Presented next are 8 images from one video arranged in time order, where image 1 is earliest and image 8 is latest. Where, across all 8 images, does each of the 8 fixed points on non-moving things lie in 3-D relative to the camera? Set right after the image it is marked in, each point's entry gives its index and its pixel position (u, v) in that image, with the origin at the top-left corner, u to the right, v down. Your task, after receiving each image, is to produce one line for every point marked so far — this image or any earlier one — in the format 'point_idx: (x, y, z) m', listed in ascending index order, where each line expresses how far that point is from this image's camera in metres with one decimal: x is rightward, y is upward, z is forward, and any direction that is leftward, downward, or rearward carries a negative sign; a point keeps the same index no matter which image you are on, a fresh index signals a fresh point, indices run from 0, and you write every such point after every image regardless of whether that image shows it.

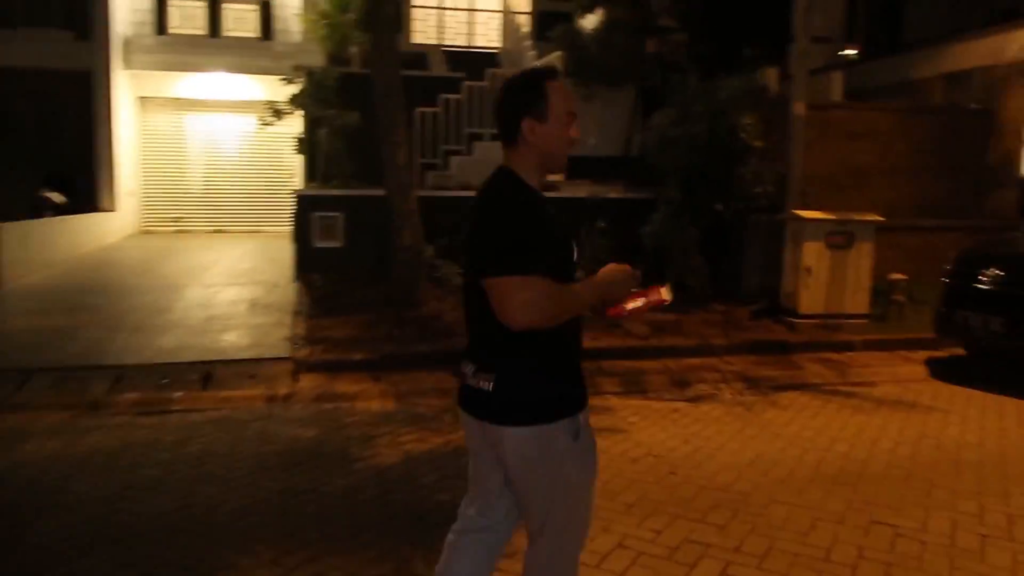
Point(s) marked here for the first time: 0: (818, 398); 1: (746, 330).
0: (+2.8, -1.0, +7.1) m
1: (+2.7, -0.5, +9.1) m
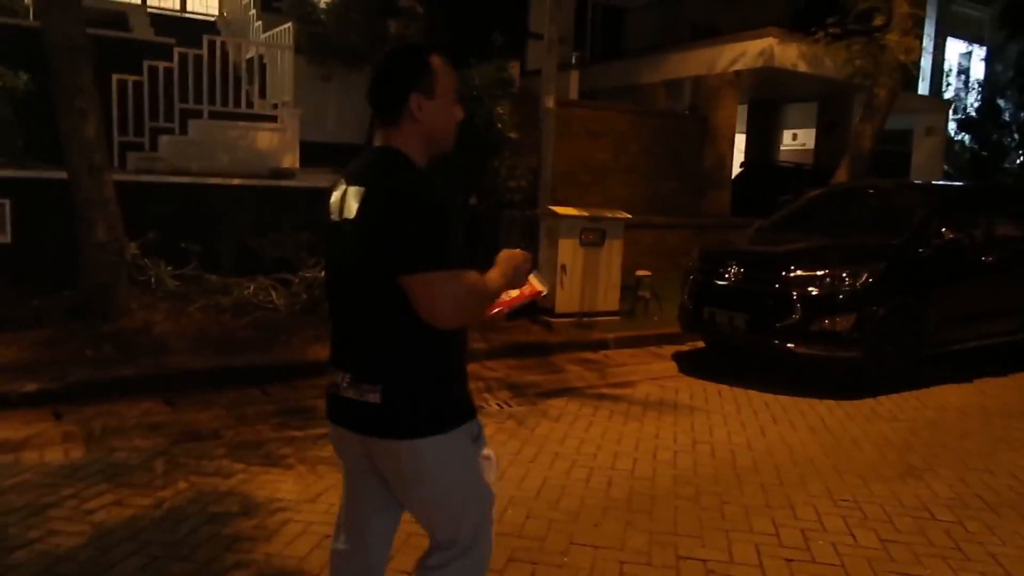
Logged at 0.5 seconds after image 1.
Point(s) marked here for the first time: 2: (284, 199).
0: (+0.7, -1.0, +6.7) m
1: (-0.1, -0.5, +8.6) m
2: (-2.7, +1.1, +9.4) m
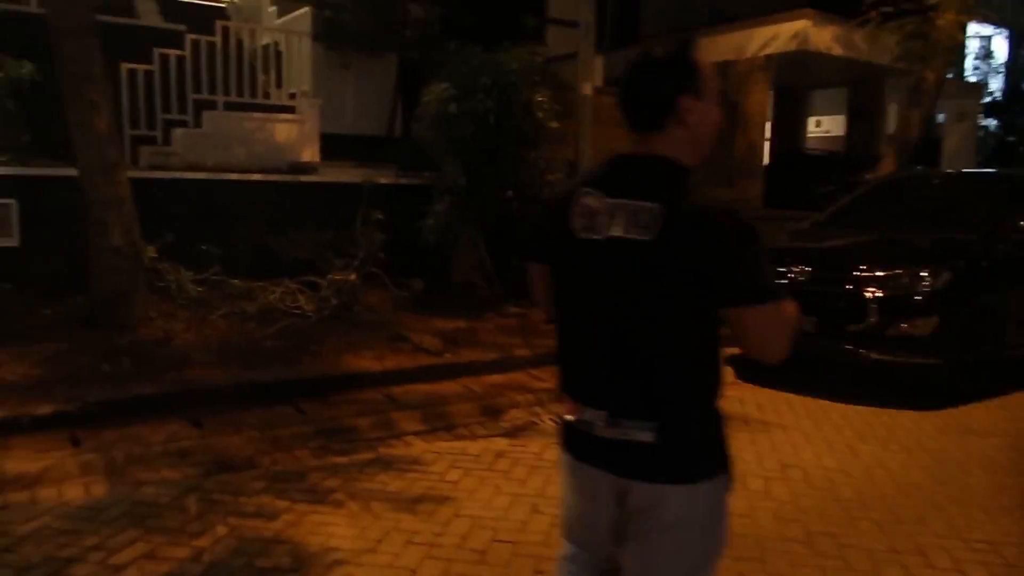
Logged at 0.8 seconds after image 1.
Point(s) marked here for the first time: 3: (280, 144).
0: (+1.1, -1.1, +6.2) m
1: (+0.3, -0.5, +8.1) m
2: (-2.3, +1.0, +8.8) m
3: (-2.7, +1.7, +9.3) m
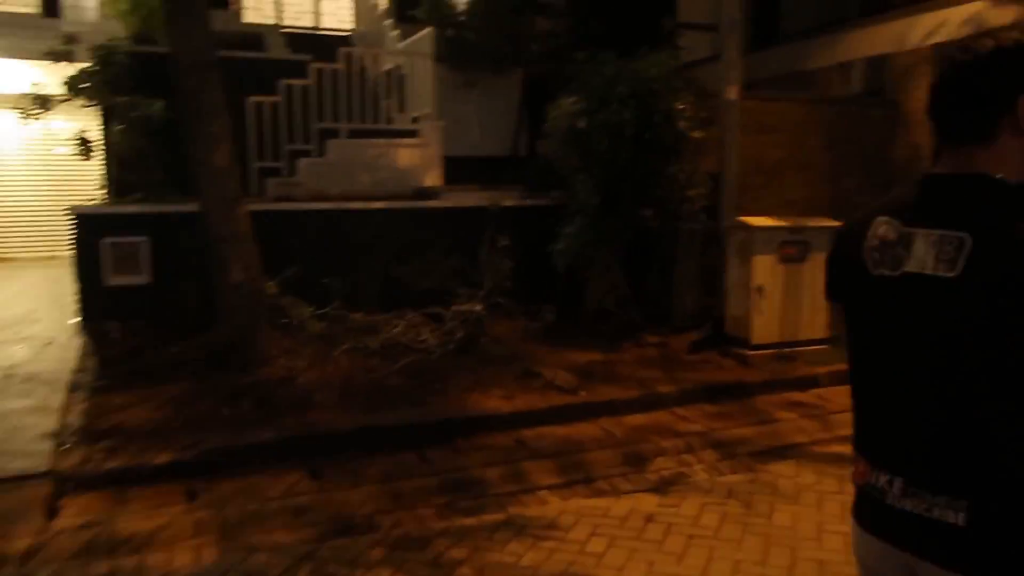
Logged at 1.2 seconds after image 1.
0: (+2.1, -1.2, +5.2) m
1: (+1.7, -0.8, +7.2) m
2: (-0.9, +0.7, +8.4) m
3: (-1.2, +1.4, +9.0) m
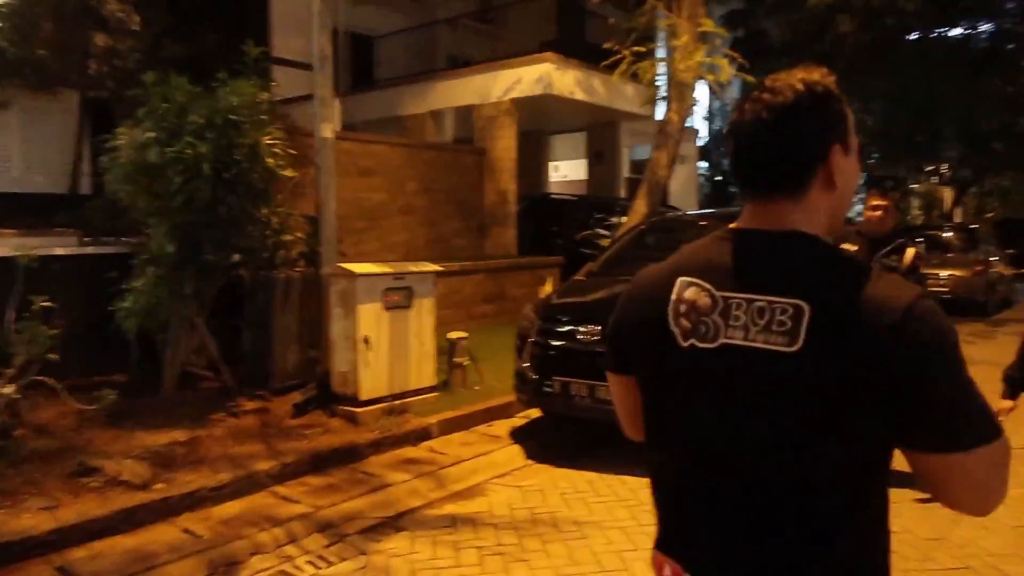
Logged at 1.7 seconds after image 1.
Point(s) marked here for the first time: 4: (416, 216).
0: (-0.4, -1.6, +4.8) m
1: (-1.8, -1.2, +6.4) m
2: (-4.7, +0.1, +6.4) m
3: (-5.3, +0.7, +6.7) m
4: (-1.7, +1.2, +13.4) m
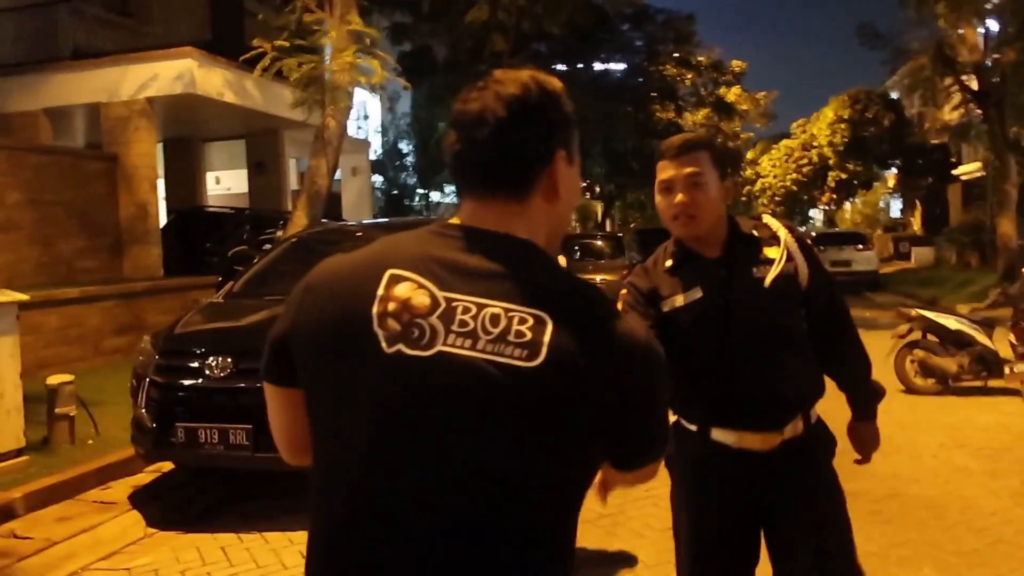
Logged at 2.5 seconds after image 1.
0: (-2.3, -1.8, +3.5) m
1: (-4.2, -1.5, +4.4) m
2: (-6.9, -0.3, +3.3) m
3: (-7.6, +0.2, +3.4) m
4: (-6.9, +0.8, +11.0) m
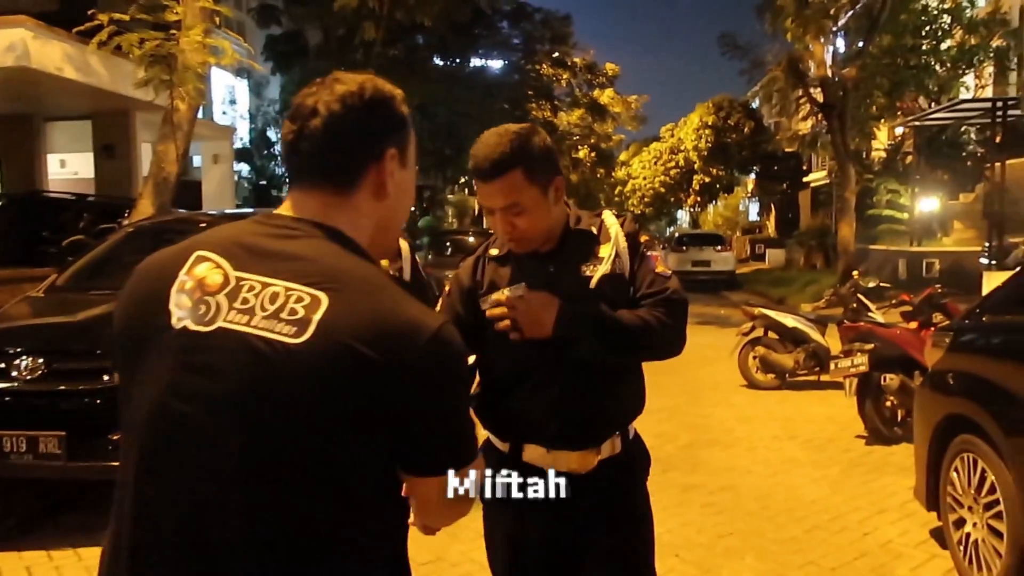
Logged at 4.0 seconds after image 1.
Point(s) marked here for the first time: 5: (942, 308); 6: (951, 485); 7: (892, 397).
0: (-3.1, -1.7, +3.0) m
1: (-5.0, -1.4, +3.6) m
2: (-7.5, -0.3, +2.1) m
3: (-8.2, +0.3, +2.0) m
4: (-8.7, +0.9, +9.7) m
5: (+4.1, -0.2, +7.5) m
6: (+2.6, -1.1, +4.5) m
7: (+3.5, -1.0, +7.1) m
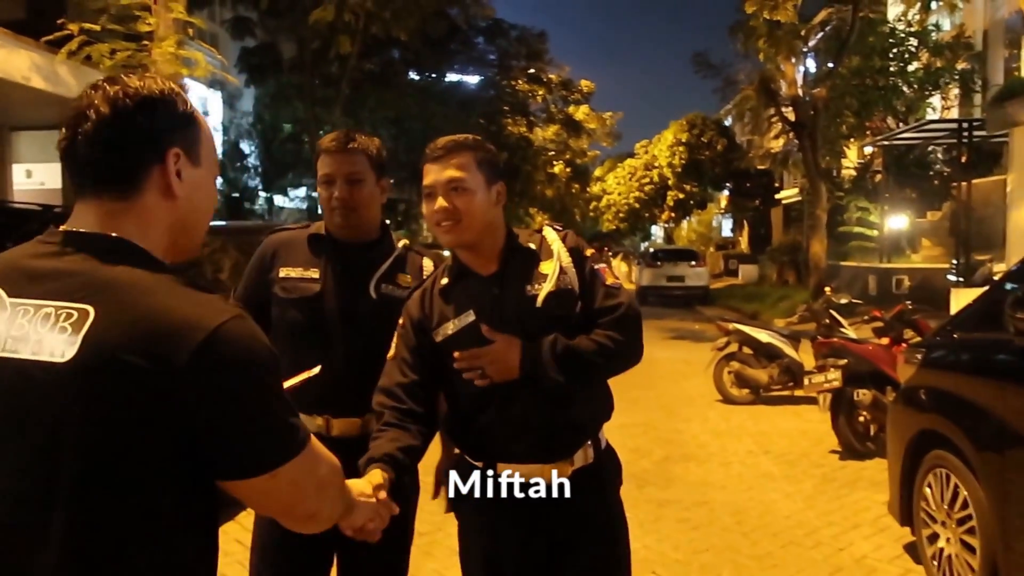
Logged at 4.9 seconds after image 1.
0: (-3.2, -1.8, +2.8) m
1: (-5.2, -1.5, +3.4) m
2: (-7.6, -0.3, +1.8) m
3: (-8.3, +0.3, +1.7) m
4: (-9.0, +0.8, +9.4) m
5: (+3.9, -0.3, +7.6) m
6: (+2.4, -1.2, +4.6) m
7: (+3.2, -1.1, +7.1) m
